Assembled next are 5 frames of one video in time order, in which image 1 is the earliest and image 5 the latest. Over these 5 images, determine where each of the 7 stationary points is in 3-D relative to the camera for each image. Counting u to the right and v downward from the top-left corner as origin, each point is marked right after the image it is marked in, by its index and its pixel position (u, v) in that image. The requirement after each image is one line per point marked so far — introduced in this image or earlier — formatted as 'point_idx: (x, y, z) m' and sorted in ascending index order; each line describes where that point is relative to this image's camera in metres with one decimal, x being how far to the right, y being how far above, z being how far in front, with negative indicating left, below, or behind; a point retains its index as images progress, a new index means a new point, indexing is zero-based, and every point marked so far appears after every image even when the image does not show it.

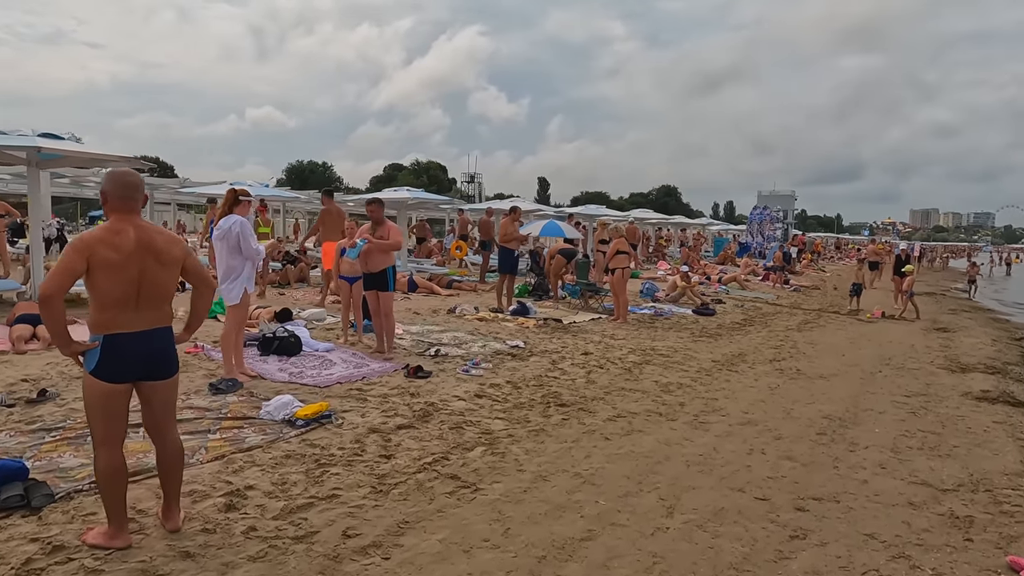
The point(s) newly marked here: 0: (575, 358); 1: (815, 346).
0: (+0.7, -0.8, +7.3) m
1: (+4.3, -0.8, +9.4) m
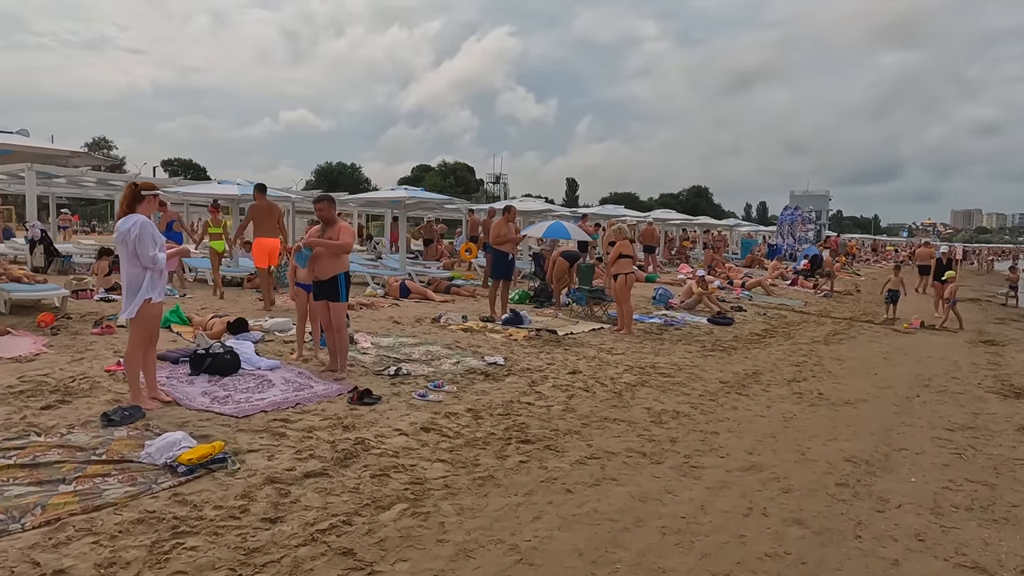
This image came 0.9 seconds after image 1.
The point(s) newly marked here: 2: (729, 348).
0: (+0.4, -0.9, +6.4) m
1: (+4.1, -0.9, +8.3) m
2: (+2.9, -0.8, +8.9) m
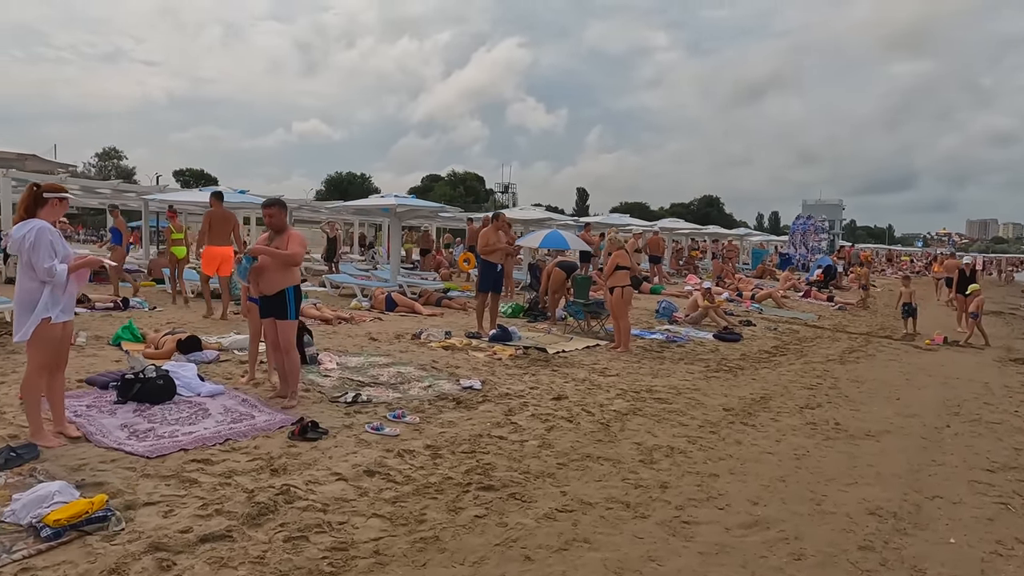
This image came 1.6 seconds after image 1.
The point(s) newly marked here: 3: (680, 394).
0: (+0.2, -1.0, +5.7) m
1: (+4.0, -1.1, +7.6) m
2: (+2.7, -1.0, +8.1) m
3: (+1.6, -1.0, +6.5) m
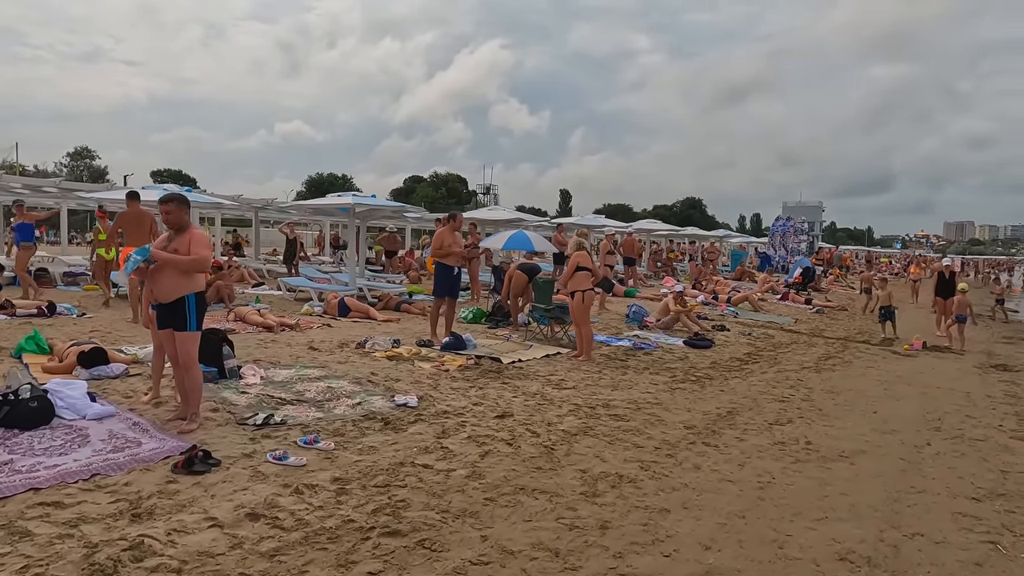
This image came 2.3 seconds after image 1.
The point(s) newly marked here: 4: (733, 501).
0: (-0.2, -1.0, +5.1) m
1: (+3.5, -1.2, +7.1) m
2: (+2.2, -1.0, +7.6) m
3: (+1.1, -1.1, +6.0) m
4: (+1.3, -1.3, +4.0) m
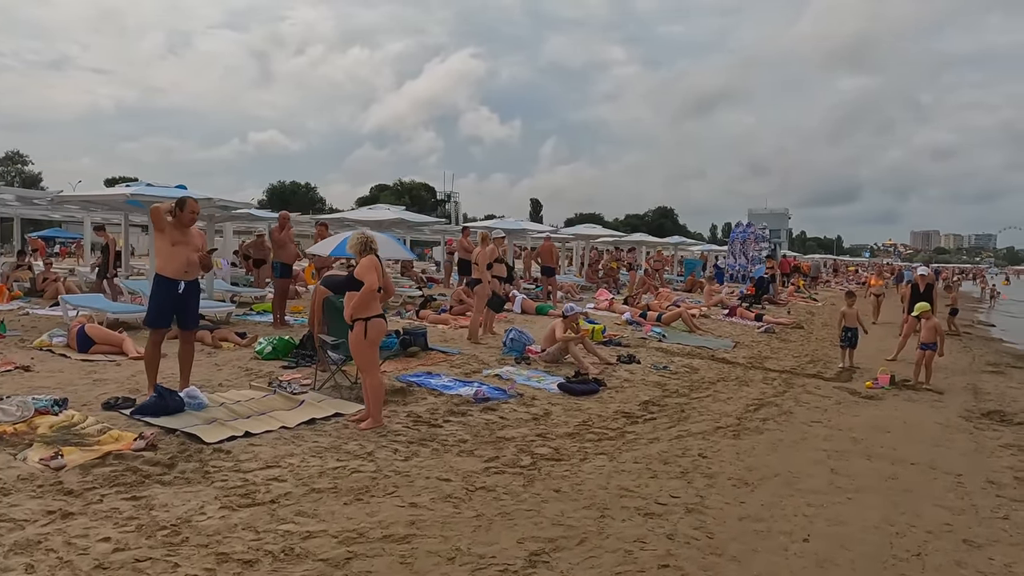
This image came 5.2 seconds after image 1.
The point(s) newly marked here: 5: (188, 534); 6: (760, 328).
0: (-2.1, -1.2, +2.2) m
1: (+1.5, -1.3, +4.3) m
2: (+0.2, -1.2, +4.7) m
3: (-0.8, -1.3, +3.1) m
4: (-0.5, -1.4, +1.1) m
5: (-1.5, -1.2, +3.2) m
6: (+5.1, -0.8, +13.7) m
